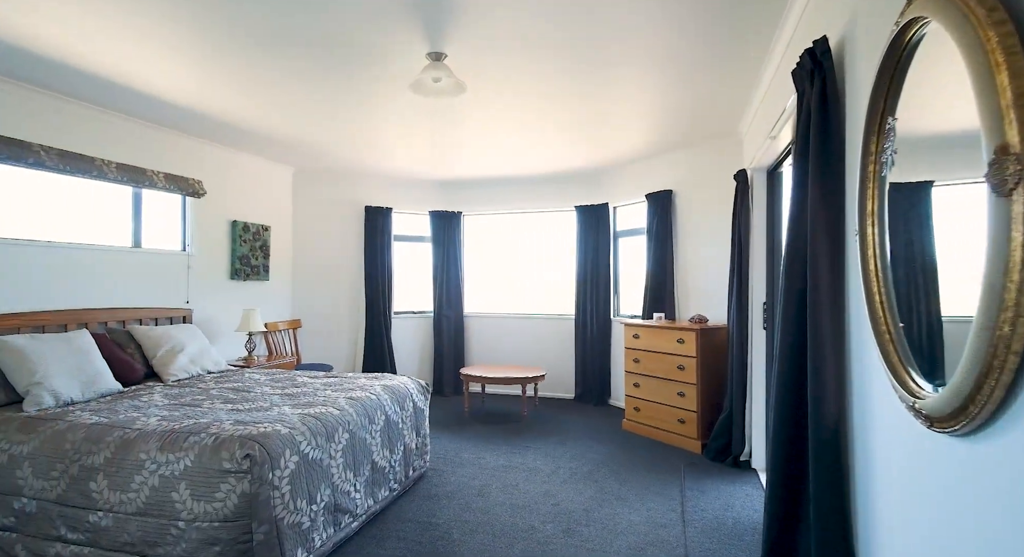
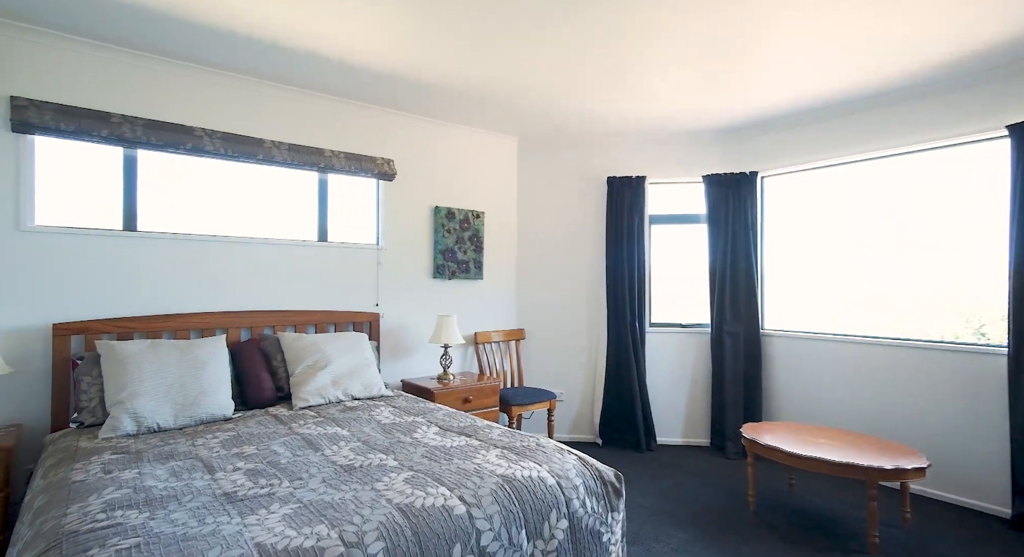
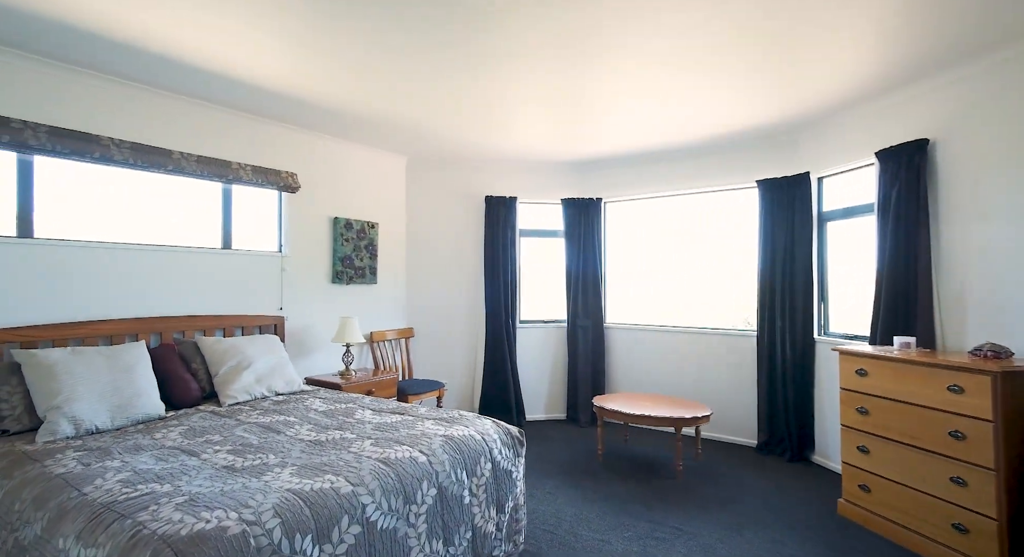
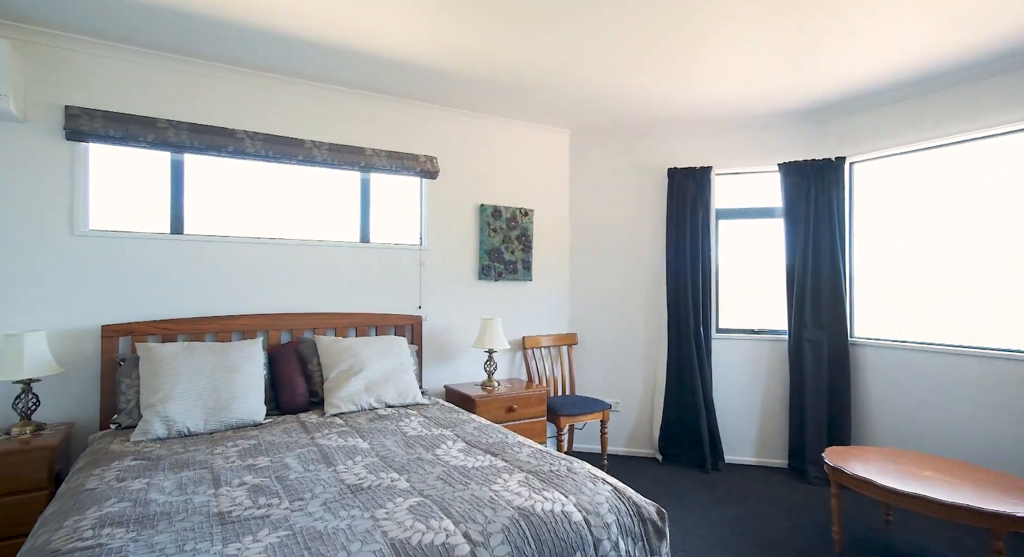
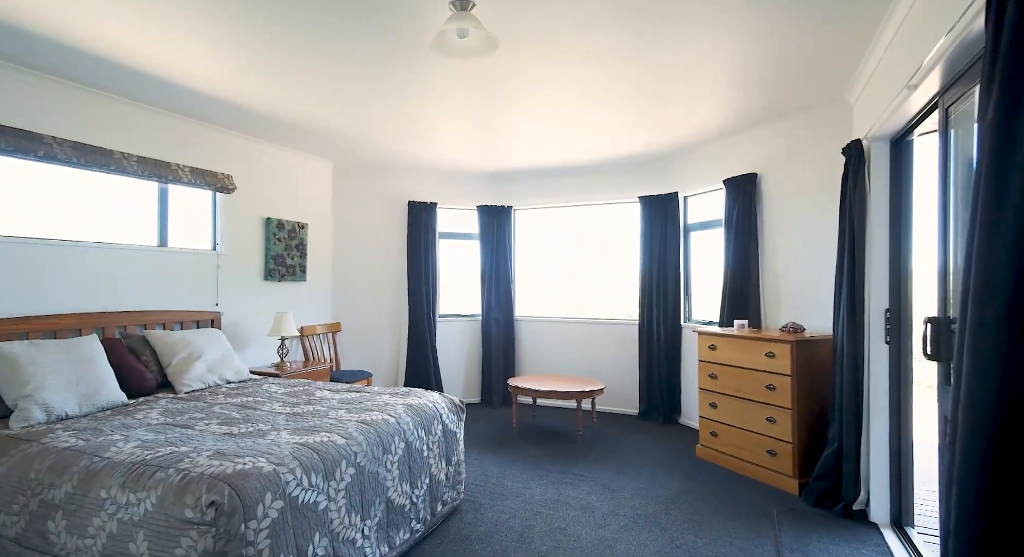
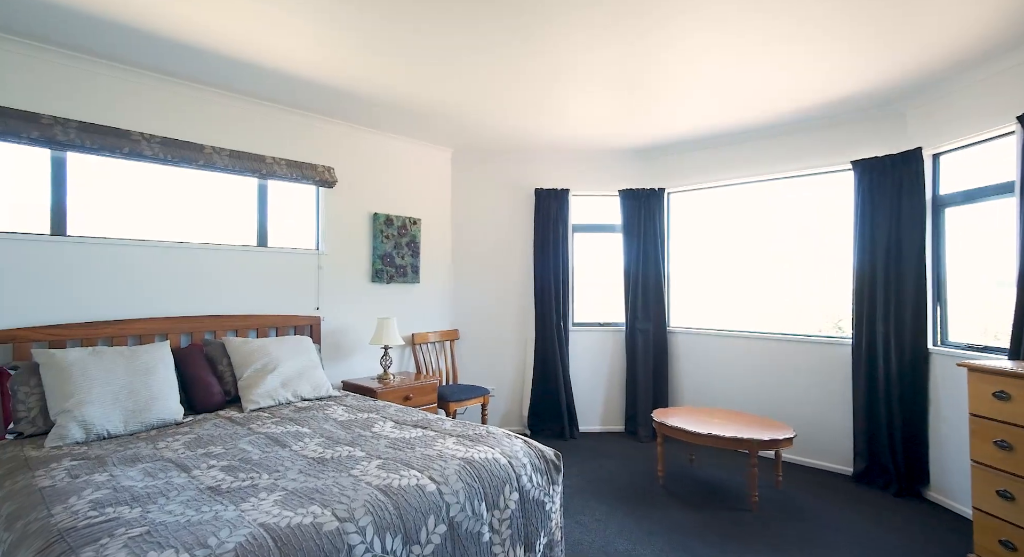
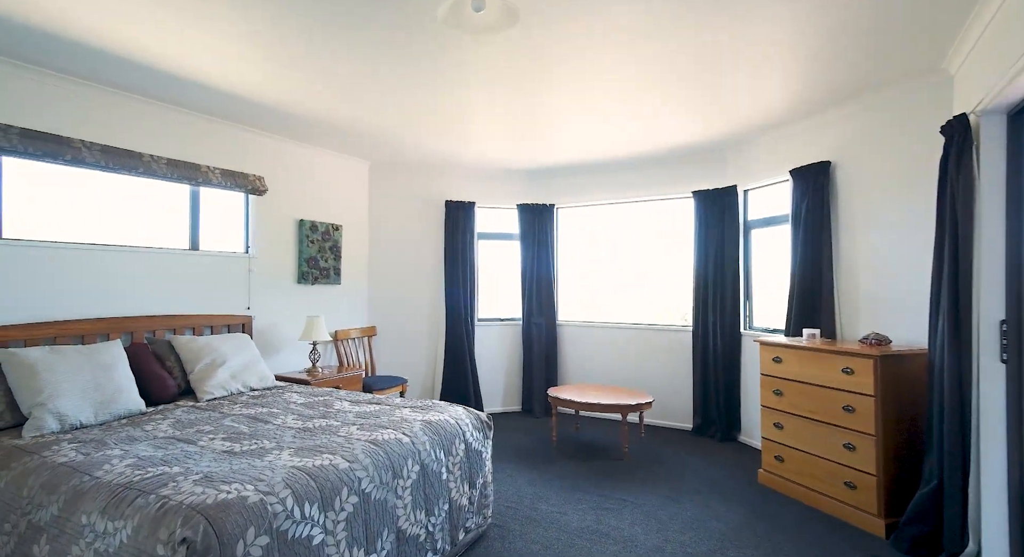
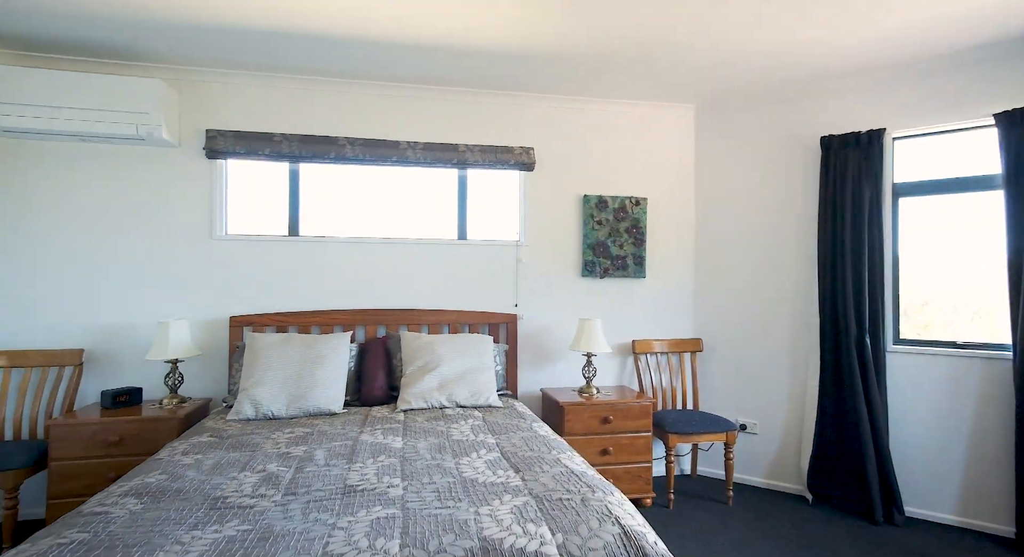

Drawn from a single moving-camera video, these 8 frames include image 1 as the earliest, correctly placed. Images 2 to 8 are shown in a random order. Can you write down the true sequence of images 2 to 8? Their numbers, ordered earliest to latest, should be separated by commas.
5, 7, 3, 6, 2, 4, 8
